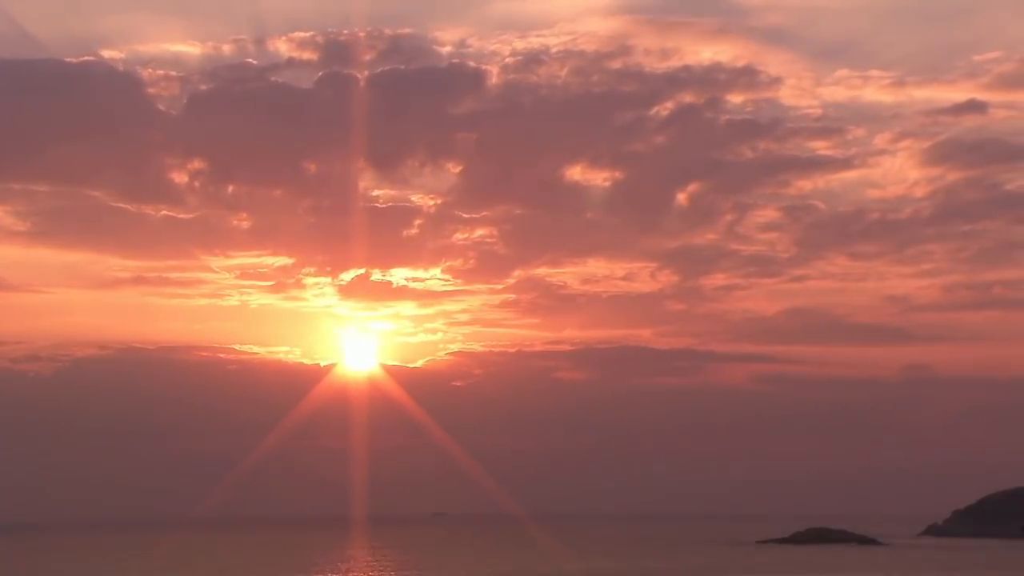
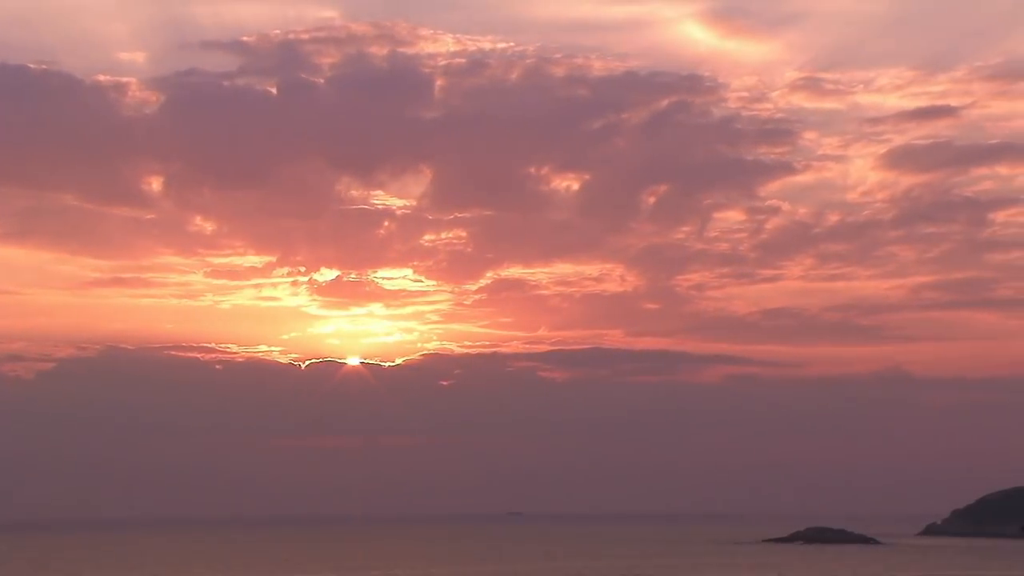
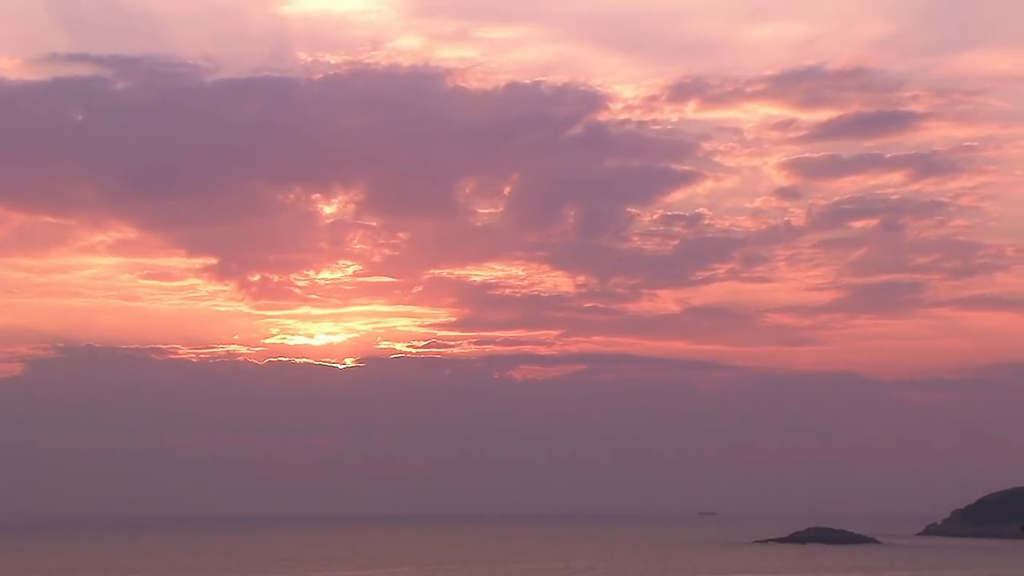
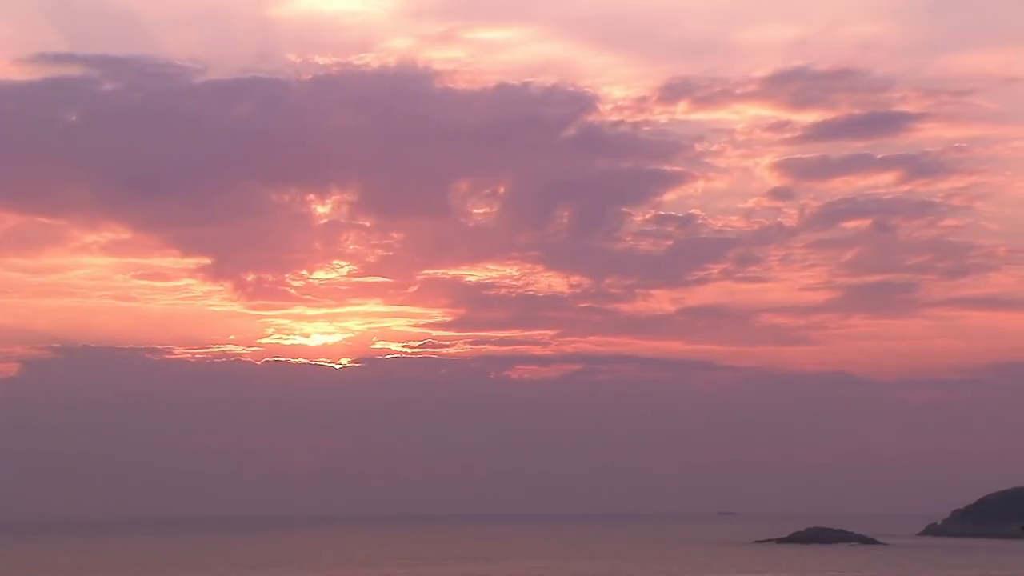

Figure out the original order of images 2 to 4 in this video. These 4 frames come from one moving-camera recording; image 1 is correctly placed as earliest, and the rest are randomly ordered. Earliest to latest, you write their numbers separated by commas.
2, 3, 4
